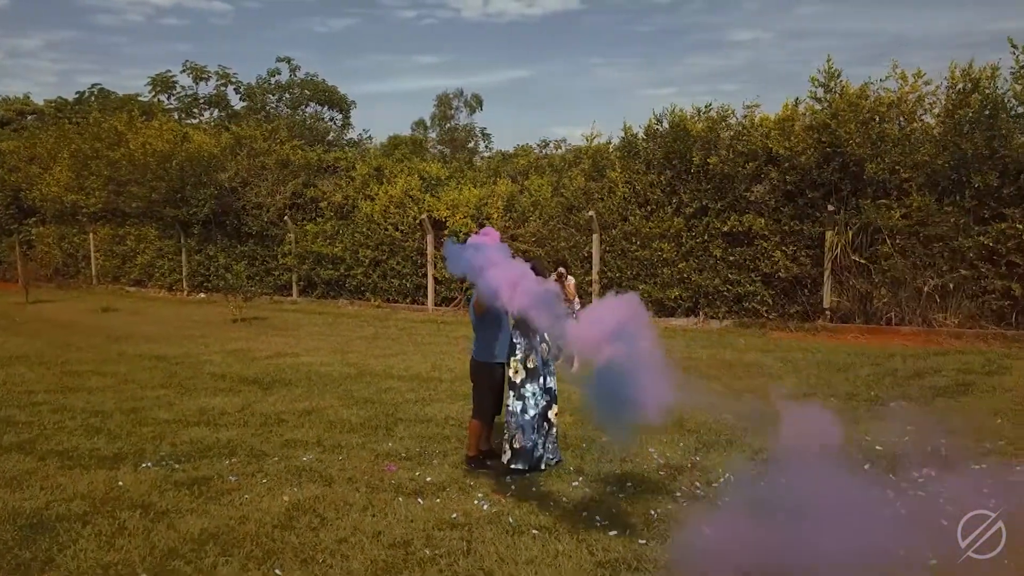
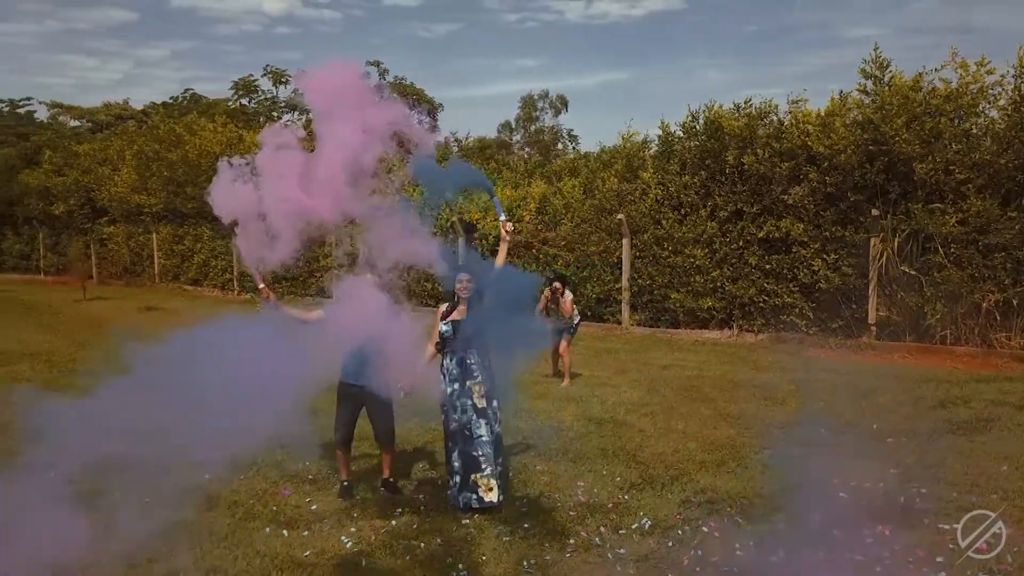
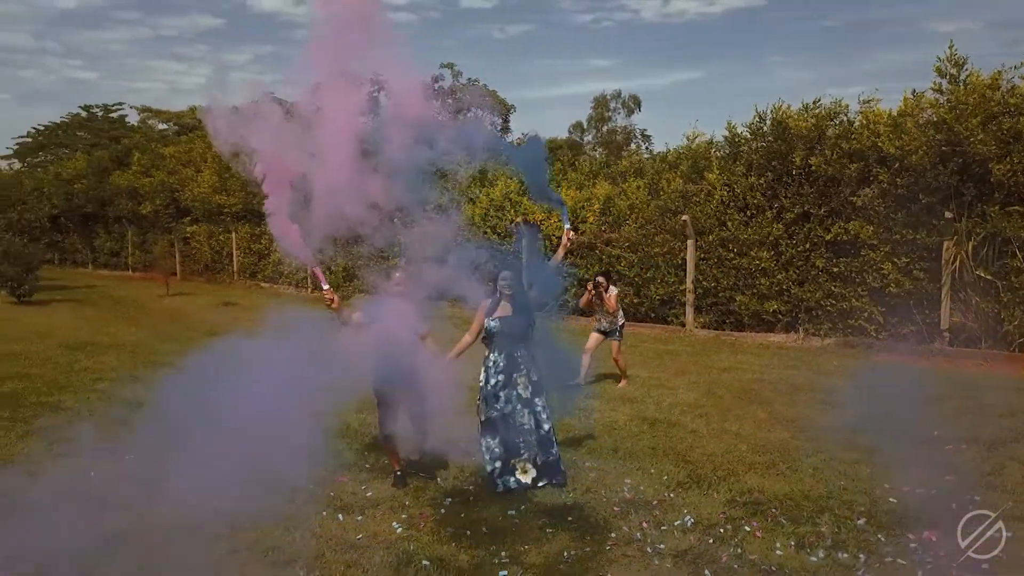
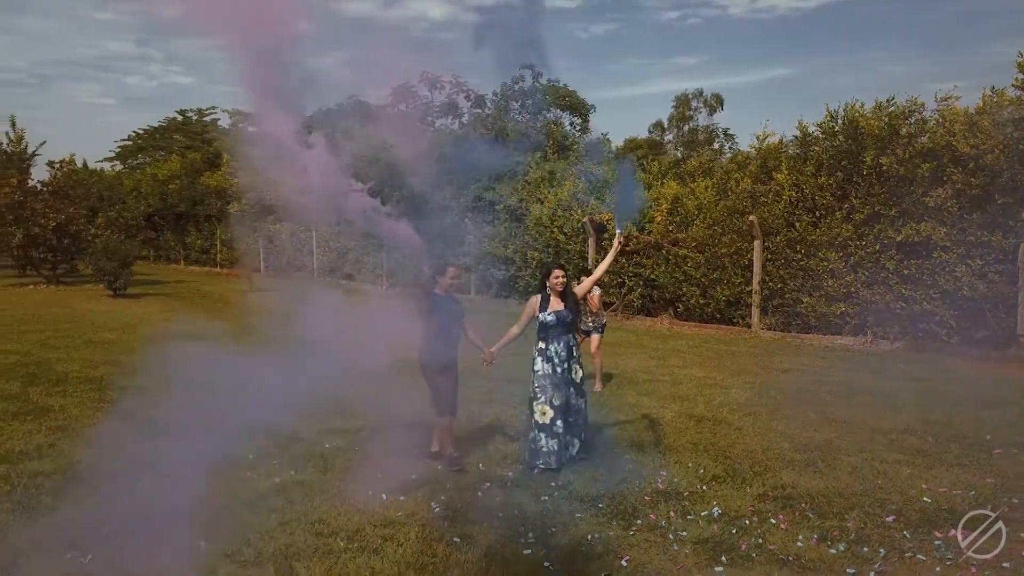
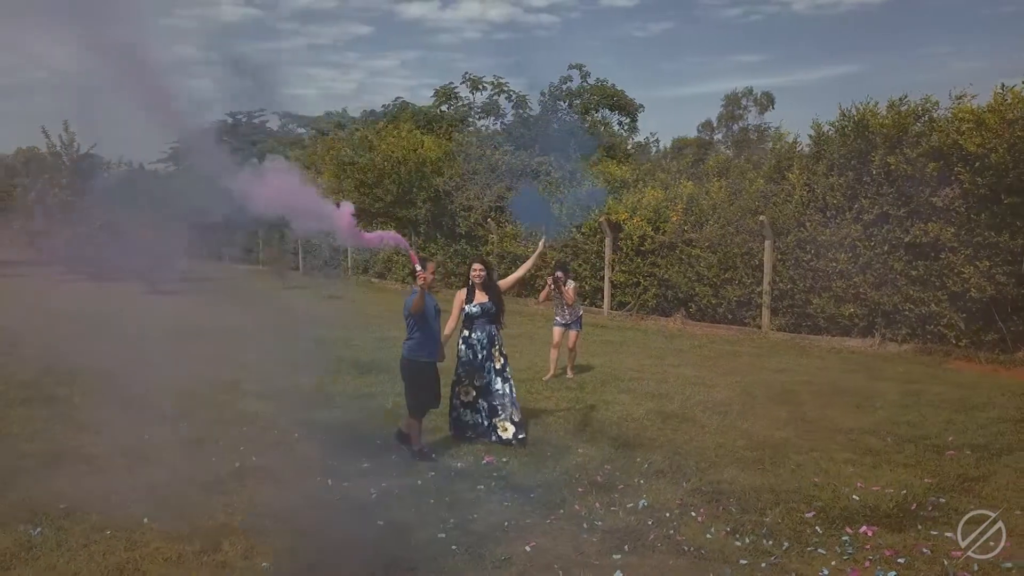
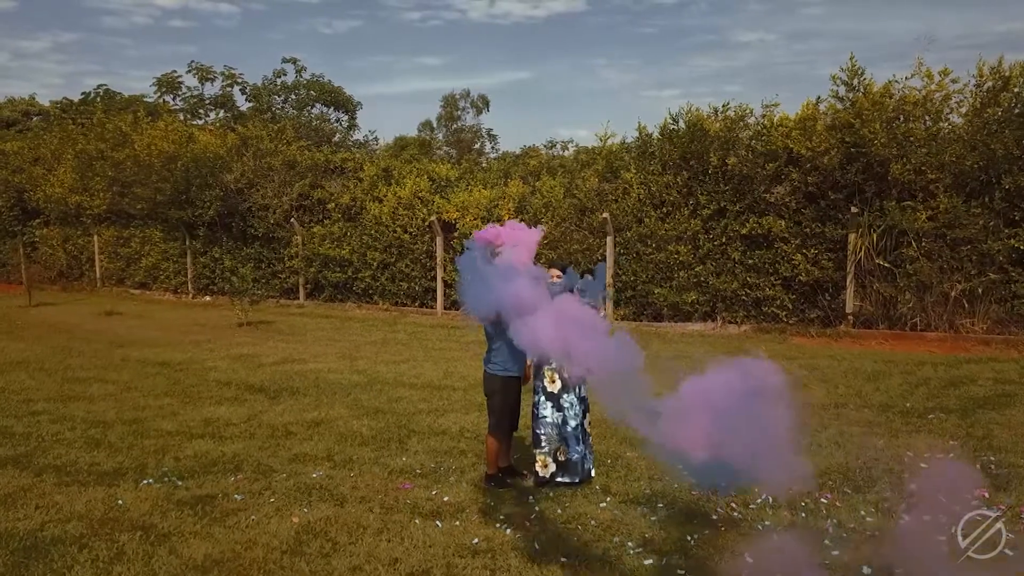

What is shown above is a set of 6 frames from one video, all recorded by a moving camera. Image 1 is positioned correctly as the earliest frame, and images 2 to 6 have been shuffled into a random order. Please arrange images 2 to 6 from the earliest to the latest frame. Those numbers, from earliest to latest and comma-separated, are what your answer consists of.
6, 2, 3, 4, 5
